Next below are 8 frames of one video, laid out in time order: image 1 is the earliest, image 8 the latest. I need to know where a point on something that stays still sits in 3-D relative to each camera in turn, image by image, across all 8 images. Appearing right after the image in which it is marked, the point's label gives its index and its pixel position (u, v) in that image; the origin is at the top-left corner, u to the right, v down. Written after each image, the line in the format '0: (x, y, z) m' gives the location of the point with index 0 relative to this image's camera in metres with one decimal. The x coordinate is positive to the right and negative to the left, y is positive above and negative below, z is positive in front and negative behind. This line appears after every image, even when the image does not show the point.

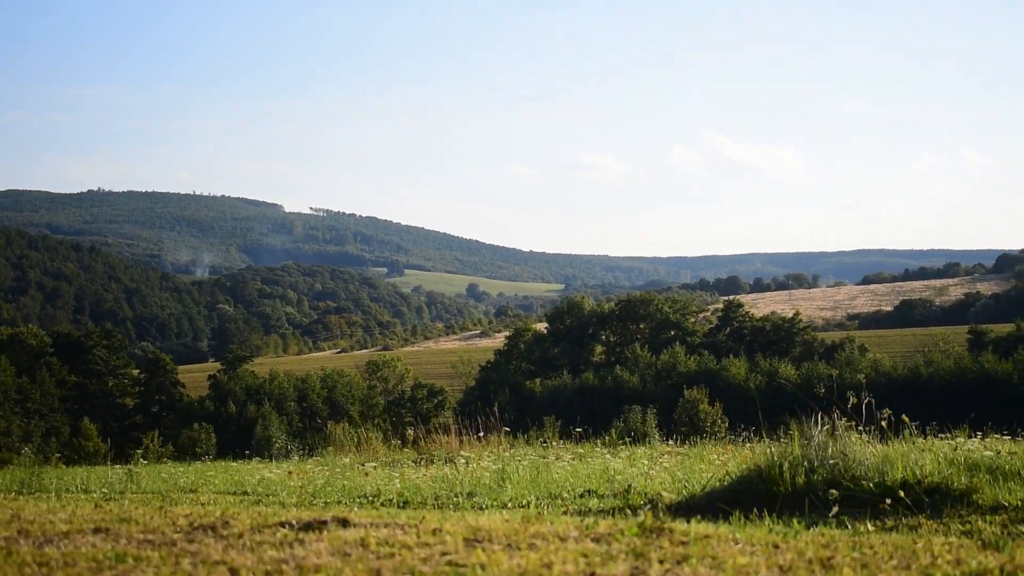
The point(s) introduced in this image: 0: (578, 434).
0: (+1.5, -3.3, +17.6) m
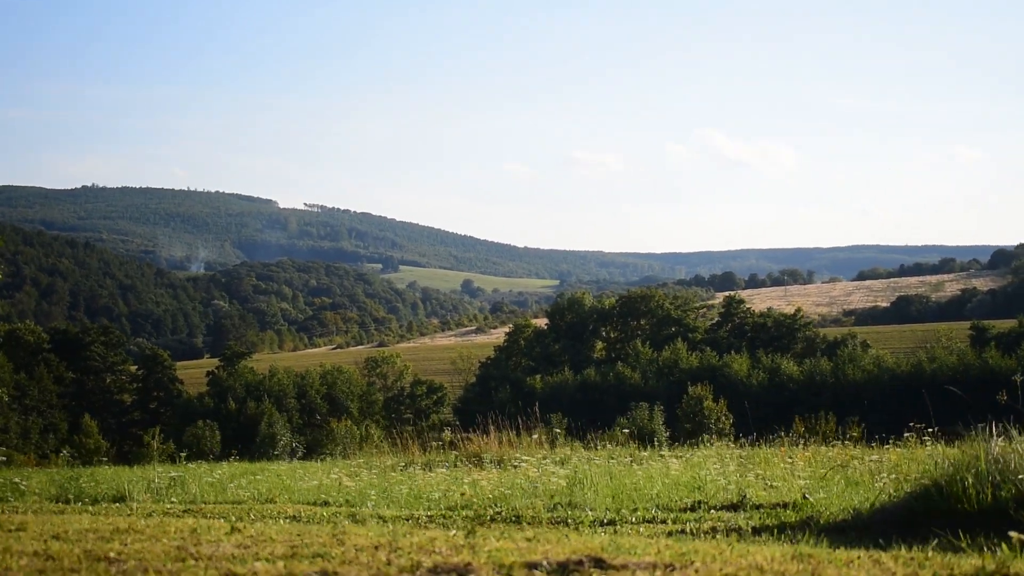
0: (+1.9, -3.2, +17.4) m
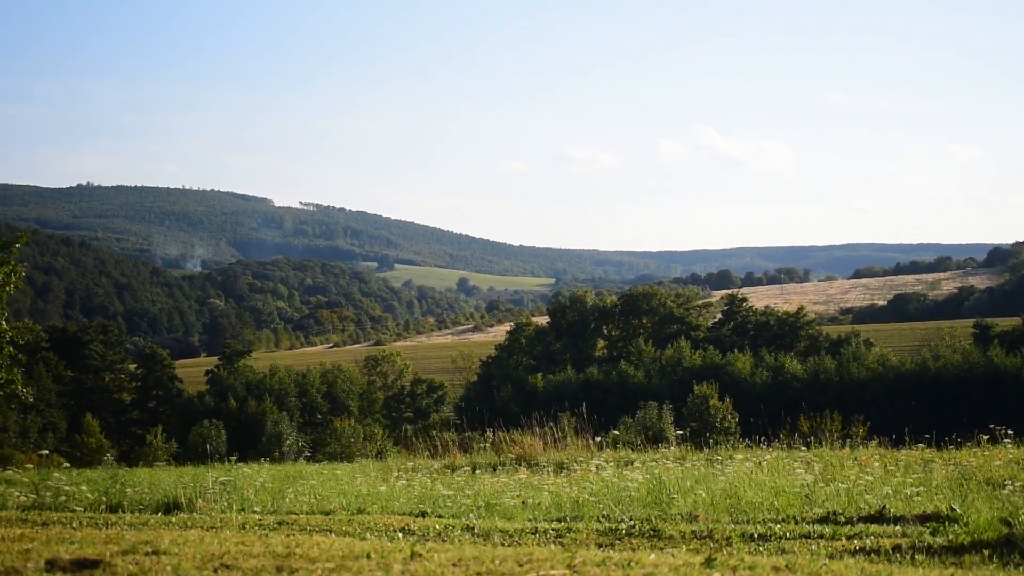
0: (+2.3, -3.1, +17.2) m
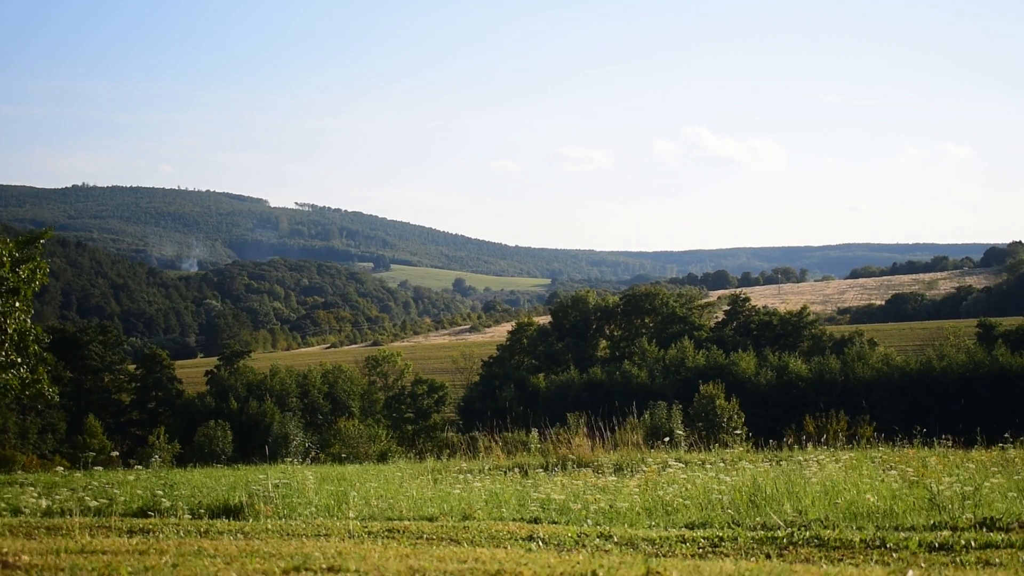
0: (+2.6, -3.1, +17.0) m
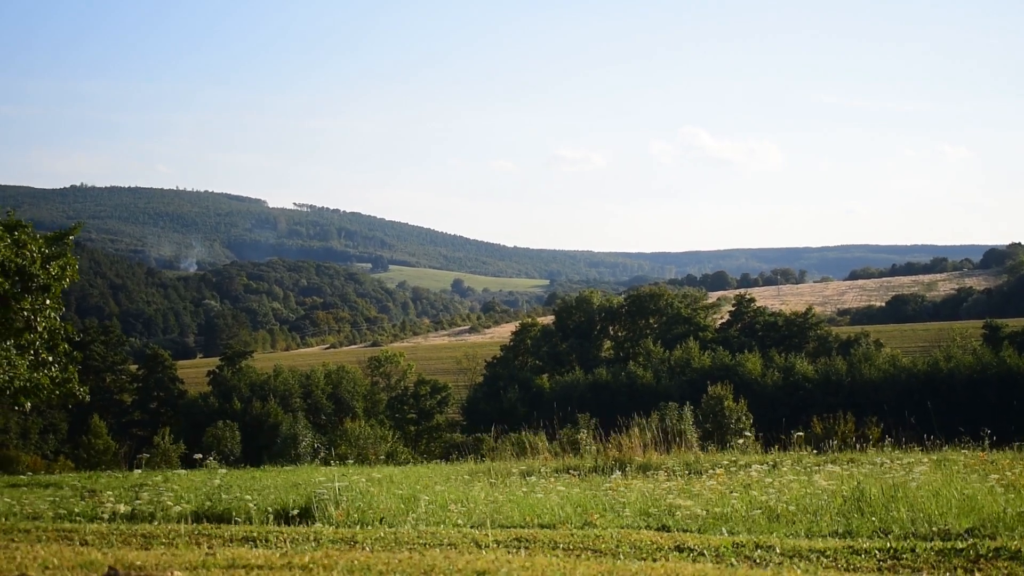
0: (+3.1, -3.1, +16.8) m
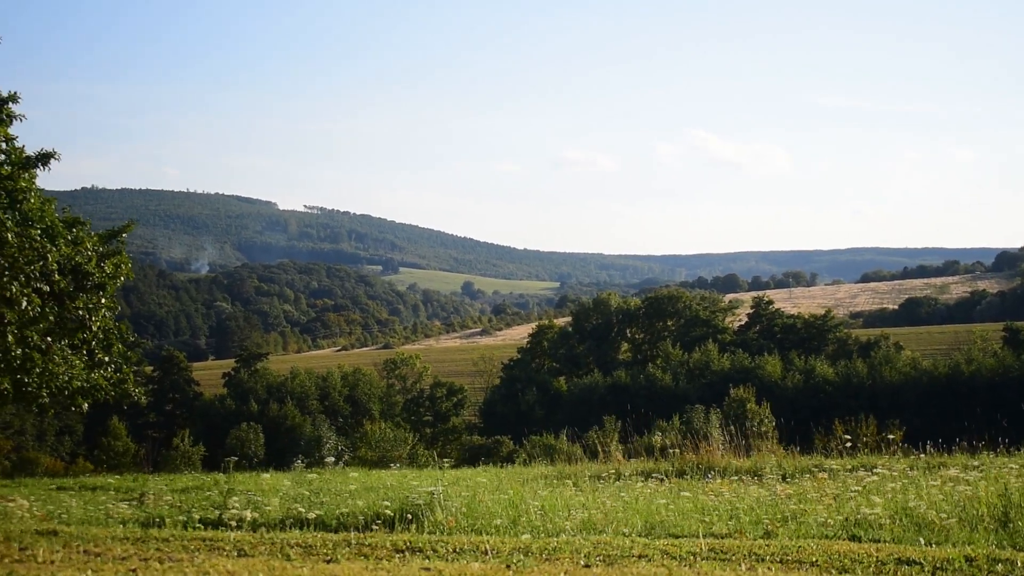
0: (+3.8, -3.1, +16.5) m
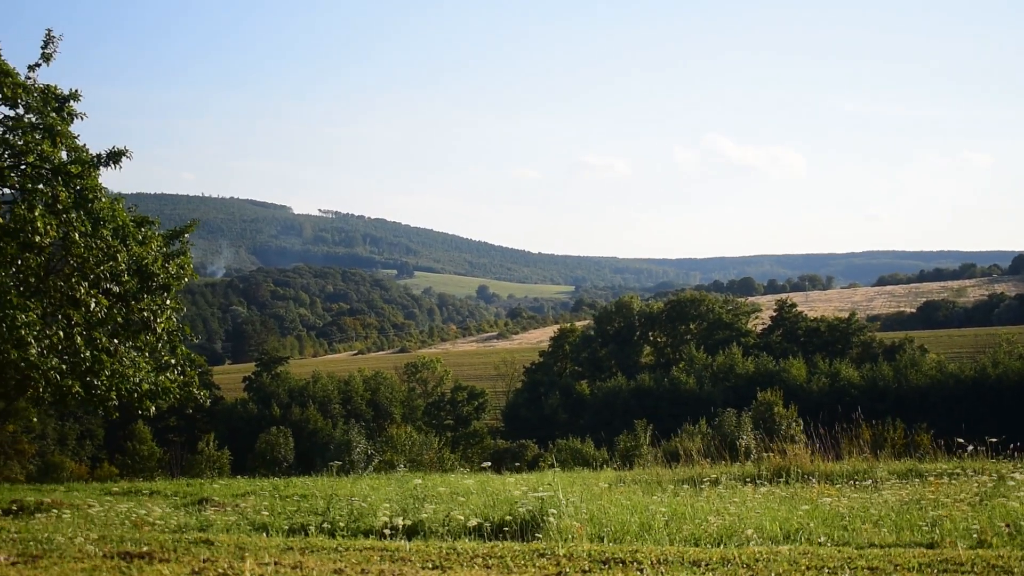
0: (+4.7, -3.1, +16.3) m
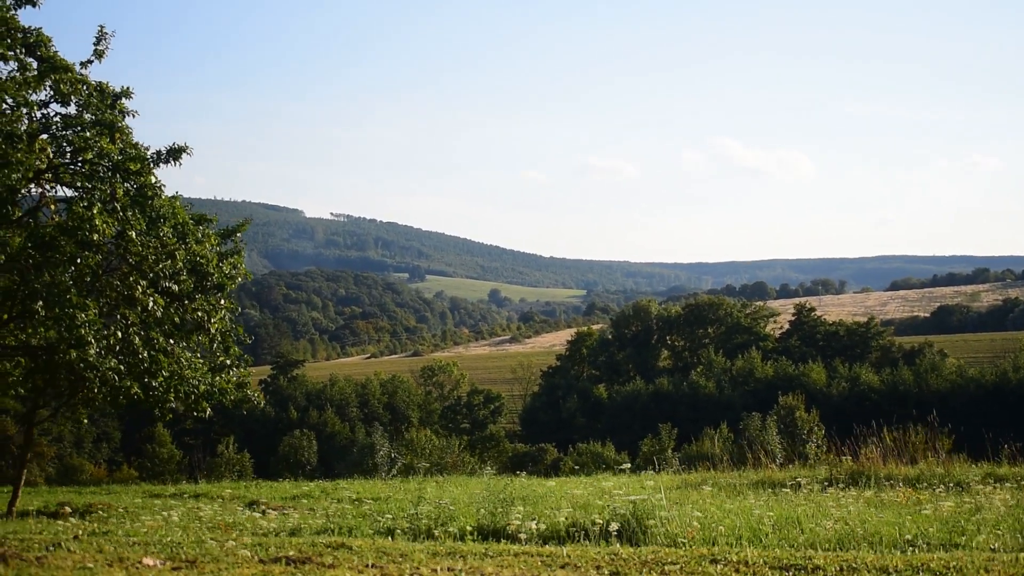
0: (+5.3, -3.2, +16.0) m
